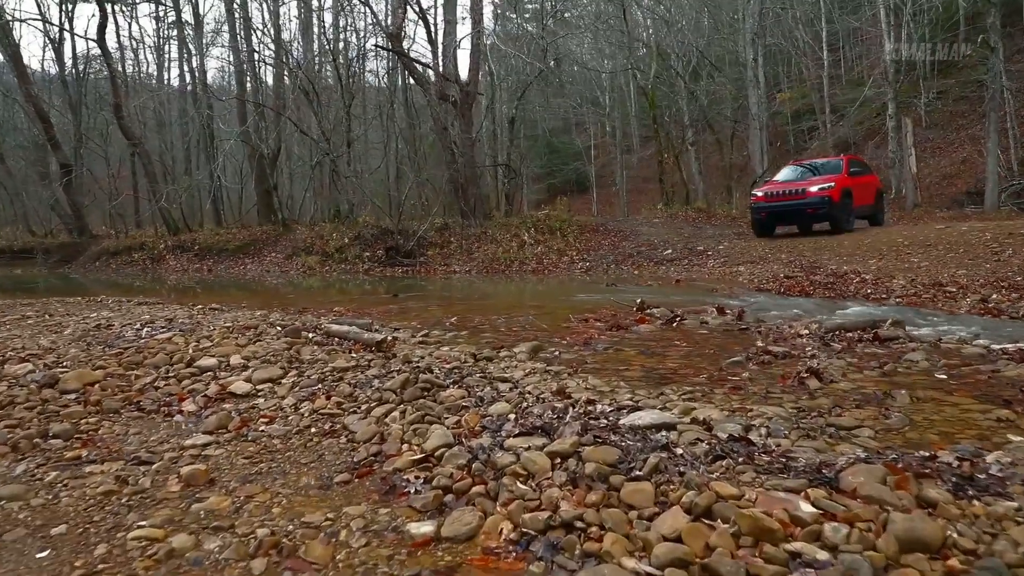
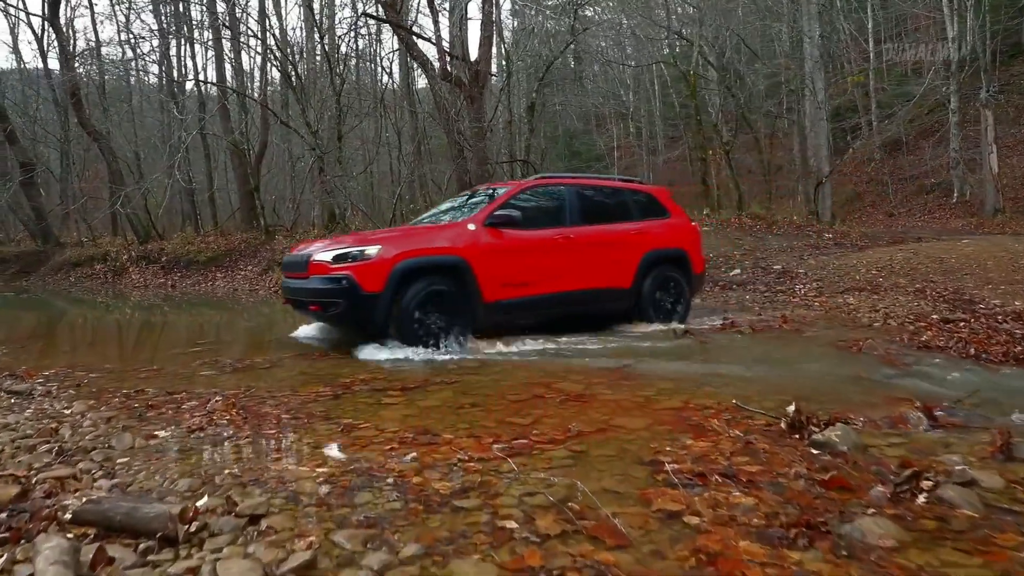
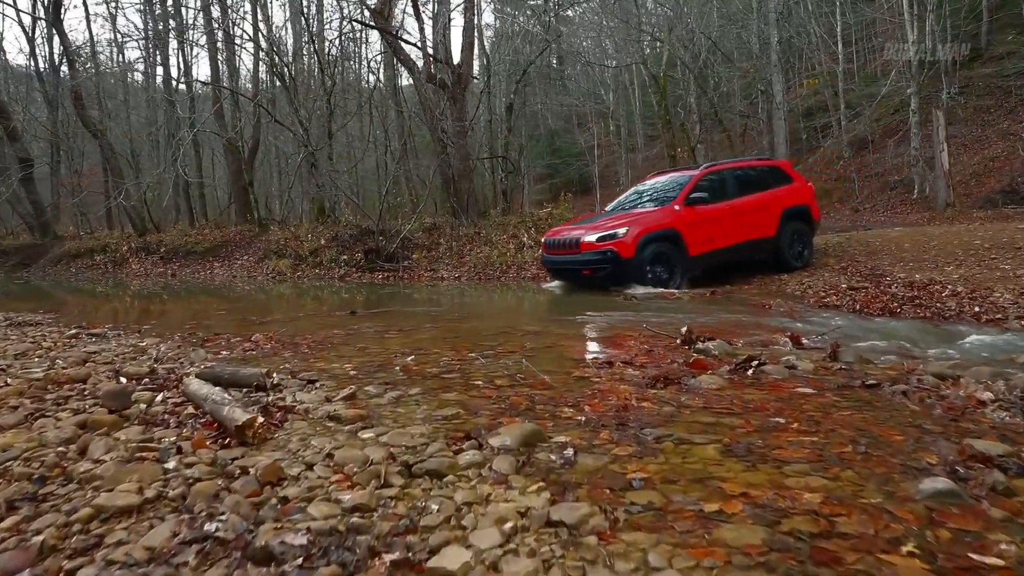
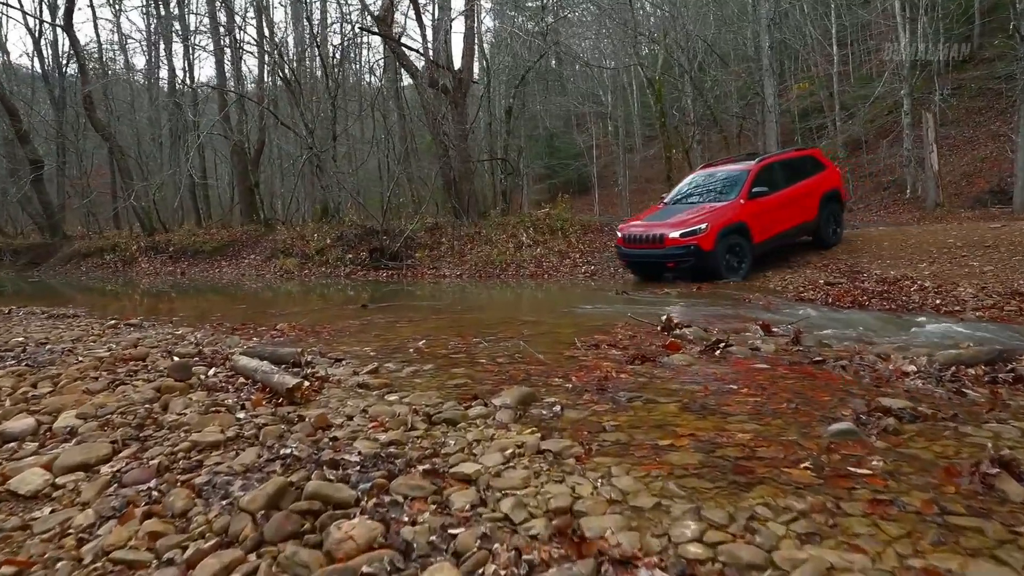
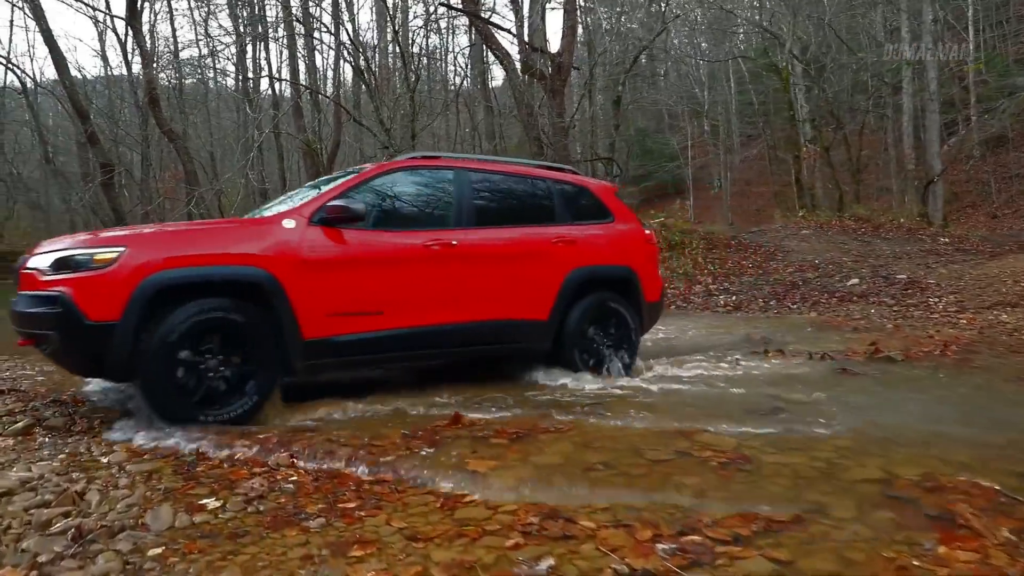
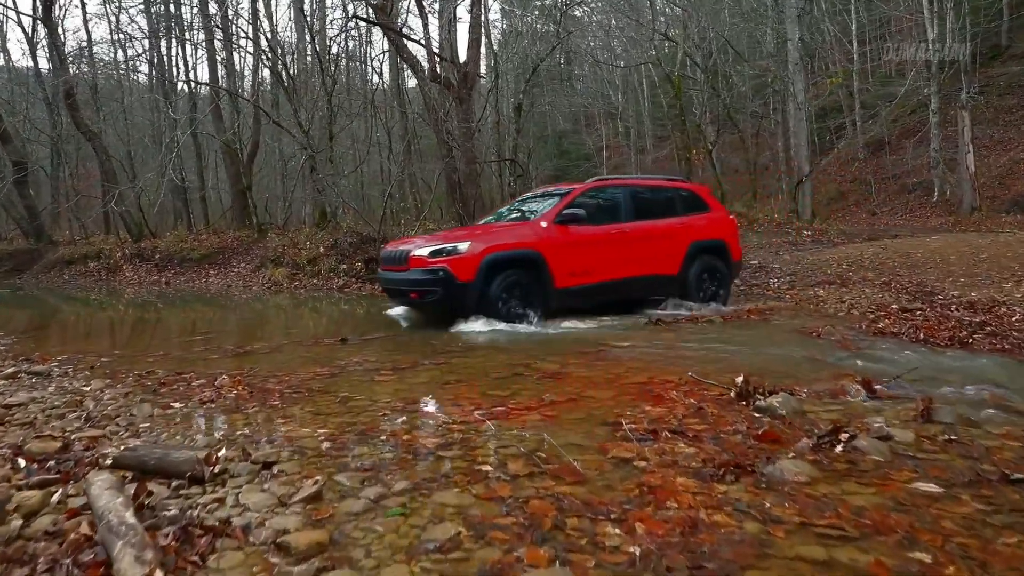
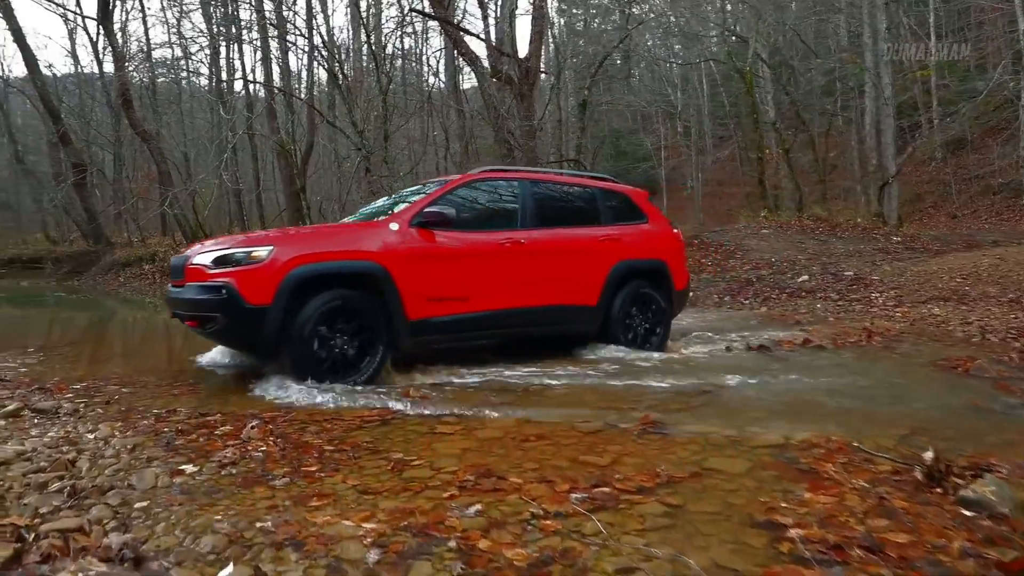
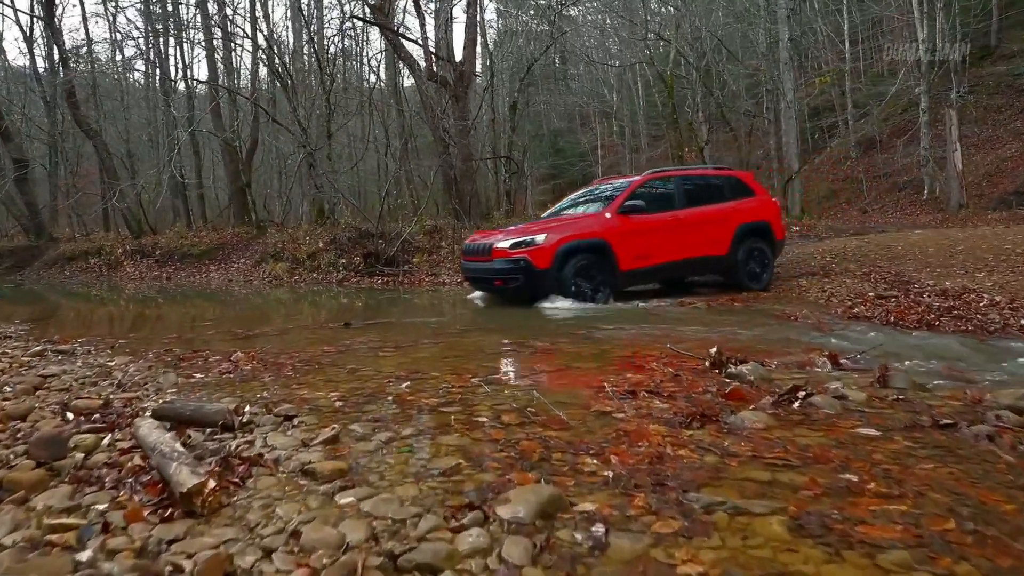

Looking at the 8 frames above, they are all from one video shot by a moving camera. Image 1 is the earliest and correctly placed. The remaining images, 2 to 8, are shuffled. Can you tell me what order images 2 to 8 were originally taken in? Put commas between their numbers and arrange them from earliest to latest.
4, 3, 8, 6, 2, 7, 5
